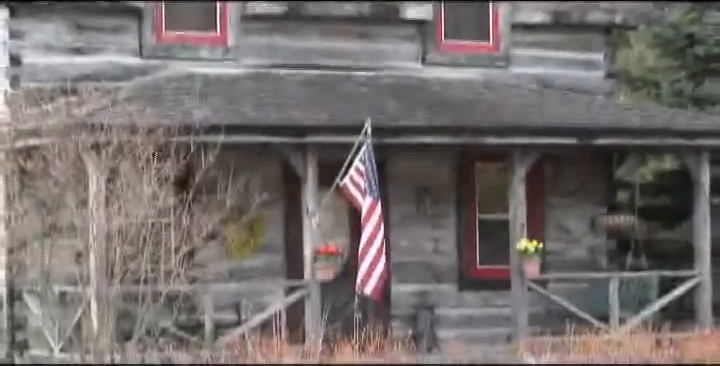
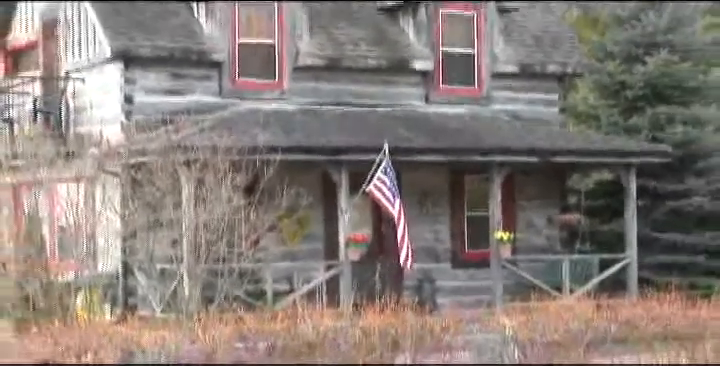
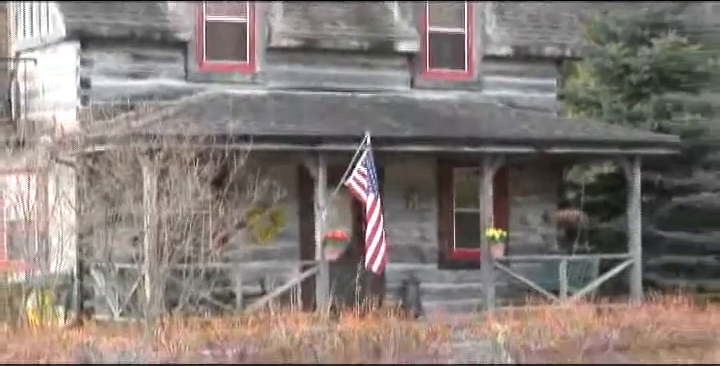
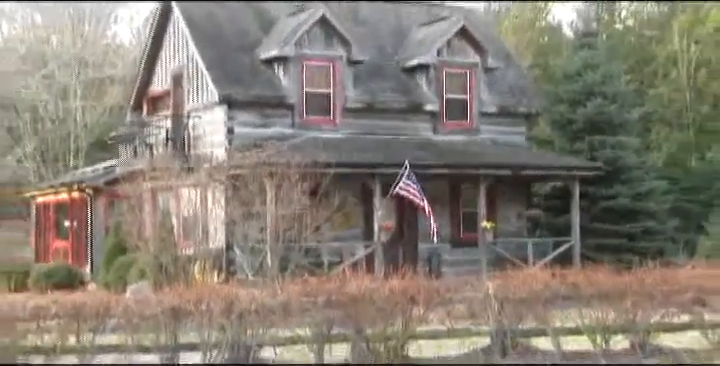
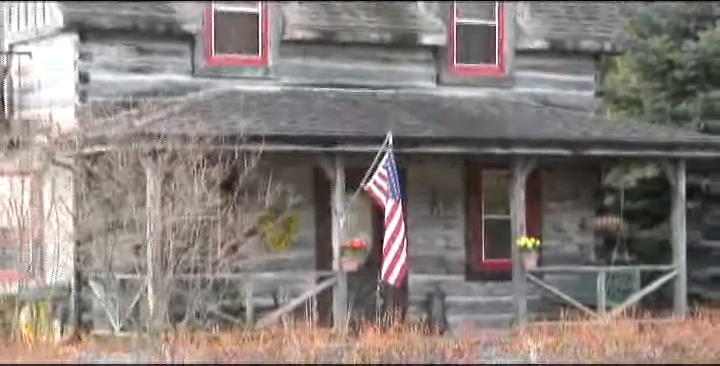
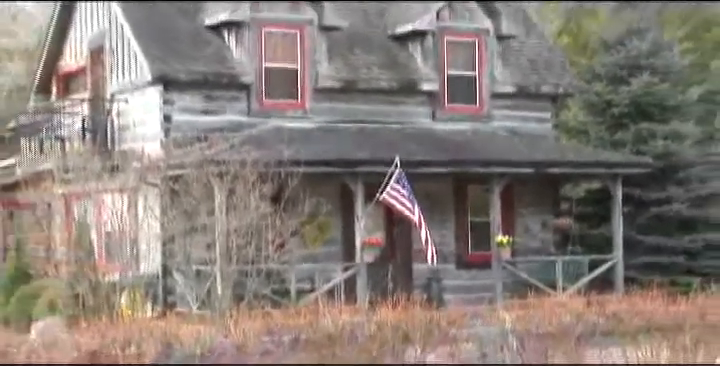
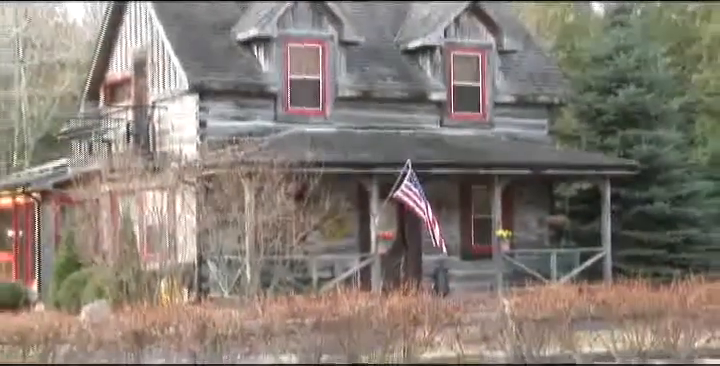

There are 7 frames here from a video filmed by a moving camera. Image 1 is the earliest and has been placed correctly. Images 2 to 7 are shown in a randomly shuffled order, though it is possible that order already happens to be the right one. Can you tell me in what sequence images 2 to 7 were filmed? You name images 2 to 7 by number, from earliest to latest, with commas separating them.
5, 3, 2, 6, 7, 4
